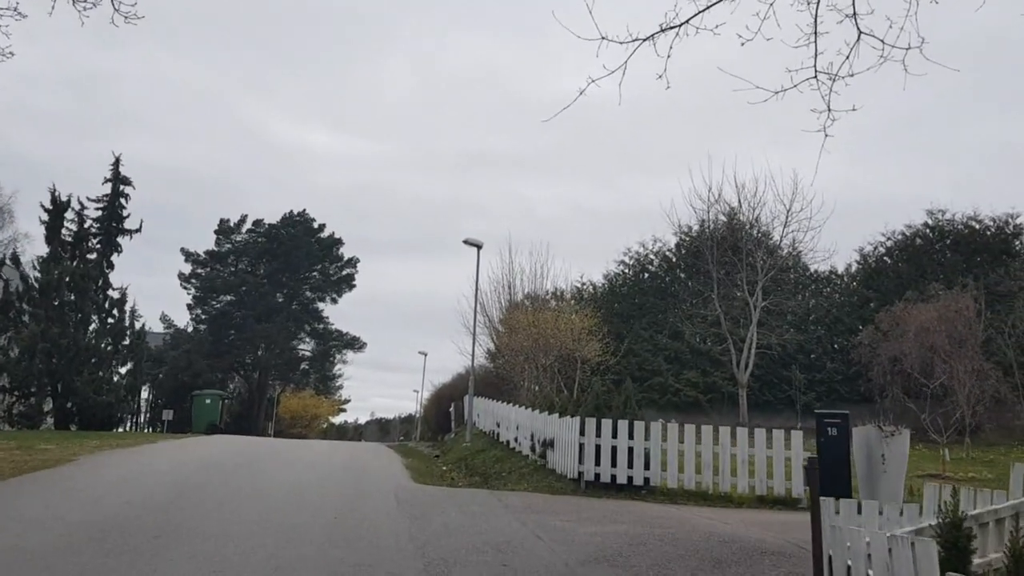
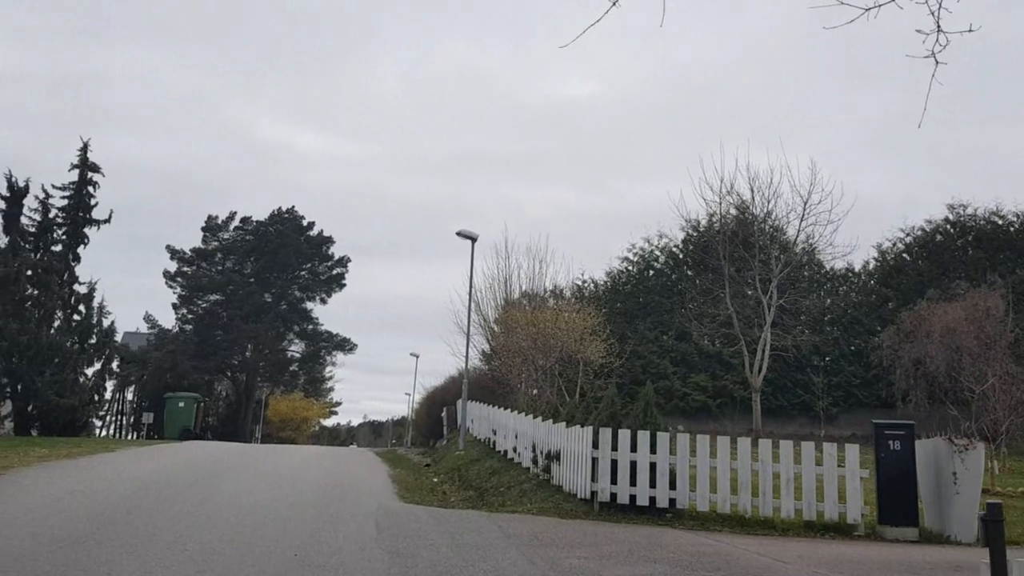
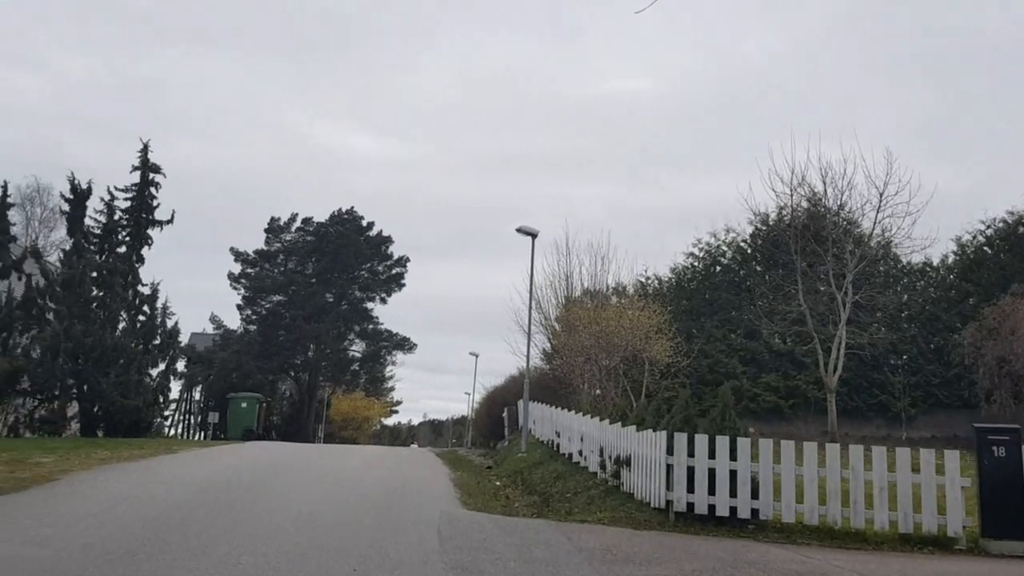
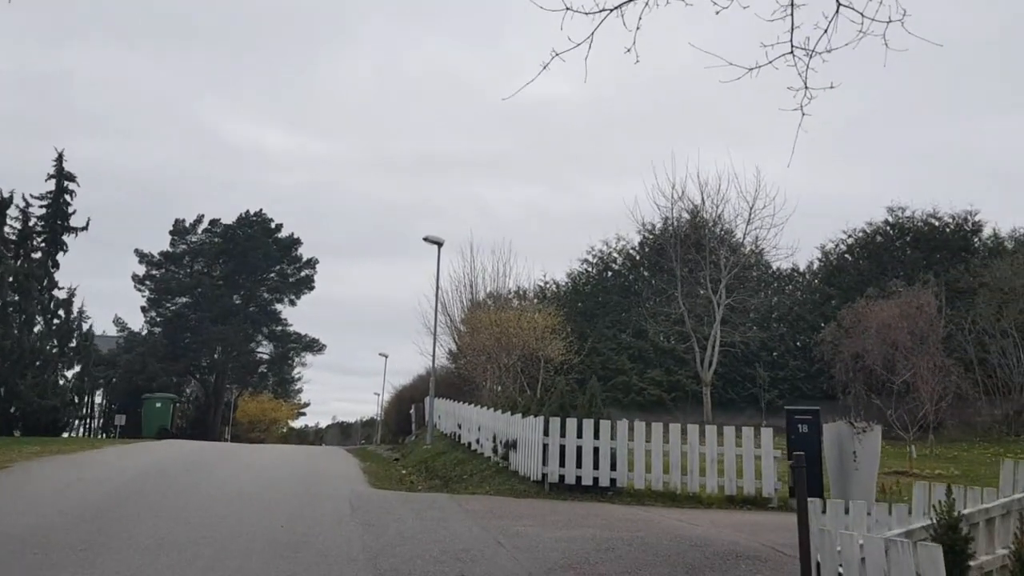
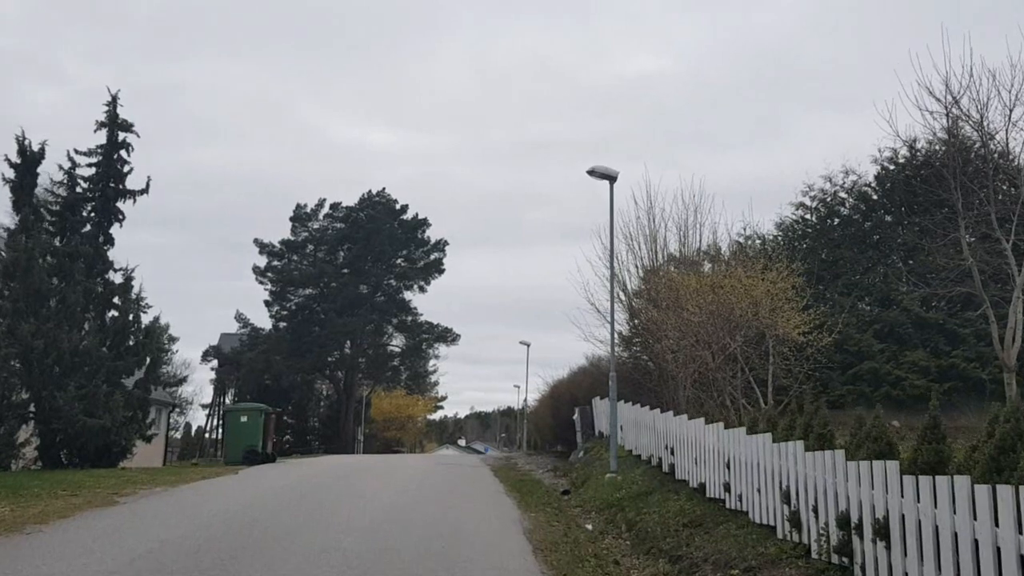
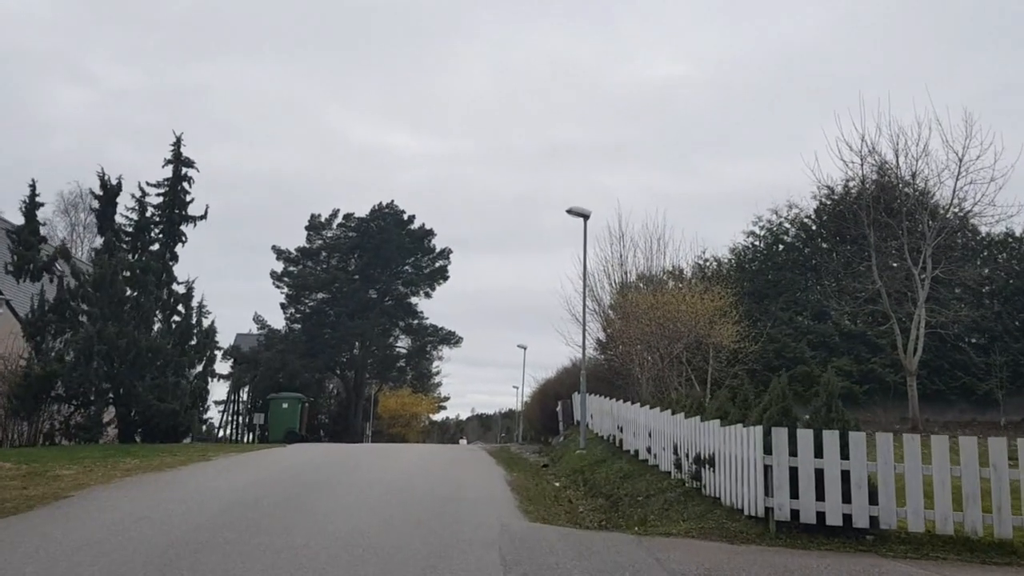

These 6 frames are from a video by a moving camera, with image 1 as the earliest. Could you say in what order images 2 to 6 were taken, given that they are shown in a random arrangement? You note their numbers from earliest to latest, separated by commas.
4, 2, 3, 6, 5
